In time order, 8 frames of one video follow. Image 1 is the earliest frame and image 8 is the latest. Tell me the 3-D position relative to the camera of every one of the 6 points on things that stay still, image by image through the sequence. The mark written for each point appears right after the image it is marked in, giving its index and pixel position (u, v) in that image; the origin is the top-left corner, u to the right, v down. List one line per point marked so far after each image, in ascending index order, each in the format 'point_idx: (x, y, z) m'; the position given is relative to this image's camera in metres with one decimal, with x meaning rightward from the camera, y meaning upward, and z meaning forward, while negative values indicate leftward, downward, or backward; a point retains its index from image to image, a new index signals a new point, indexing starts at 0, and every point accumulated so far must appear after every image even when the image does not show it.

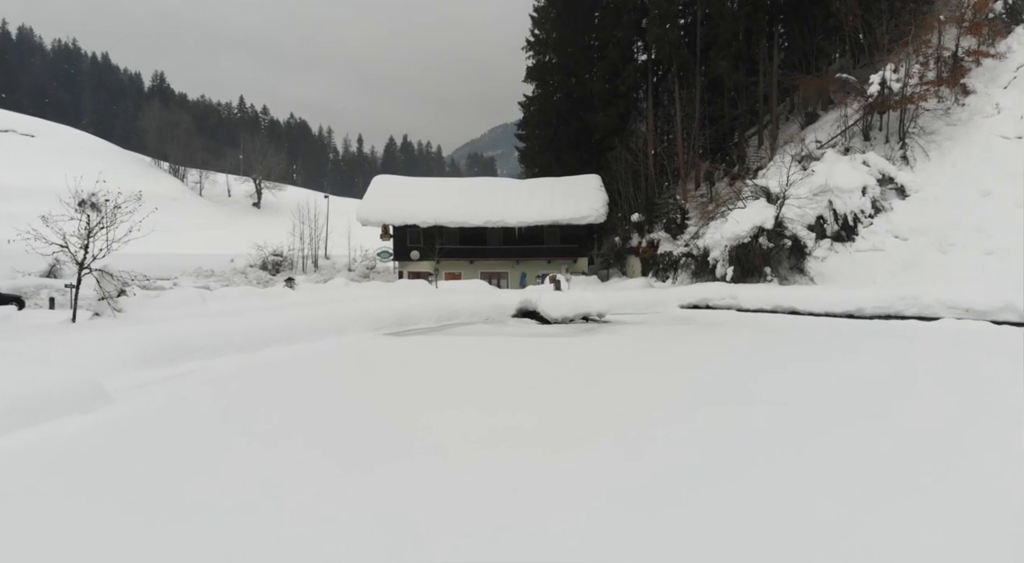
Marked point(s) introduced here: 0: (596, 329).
0: (+2.3, -1.3, +19.8) m
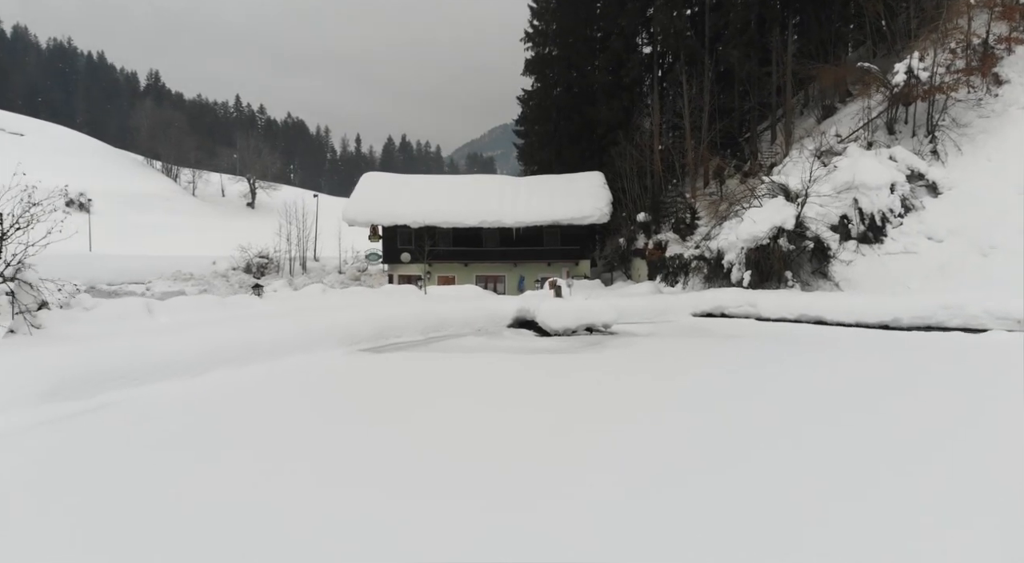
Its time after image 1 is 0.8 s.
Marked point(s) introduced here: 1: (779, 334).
0: (+2.2, -1.4, +17.7) m
1: (+7.0, -1.3, +18.9) m
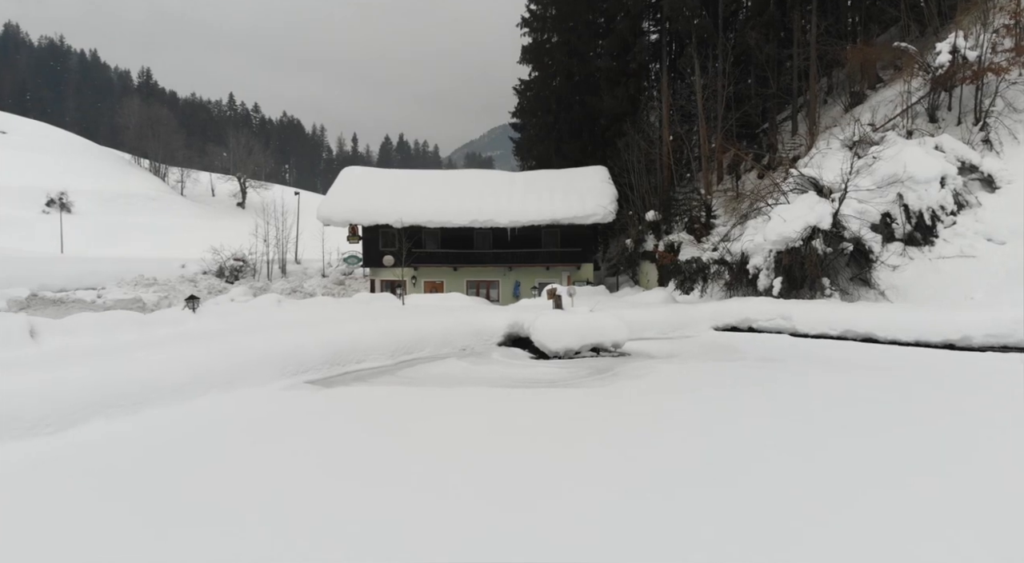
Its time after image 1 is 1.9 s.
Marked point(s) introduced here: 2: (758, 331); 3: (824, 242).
0: (+2.0, -1.7, +14.5) m
1: (+6.7, -1.6, +15.8) m
2: (+6.1, -1.2, +18.3) m
3: (+8.4, +1.1, +19.7) m
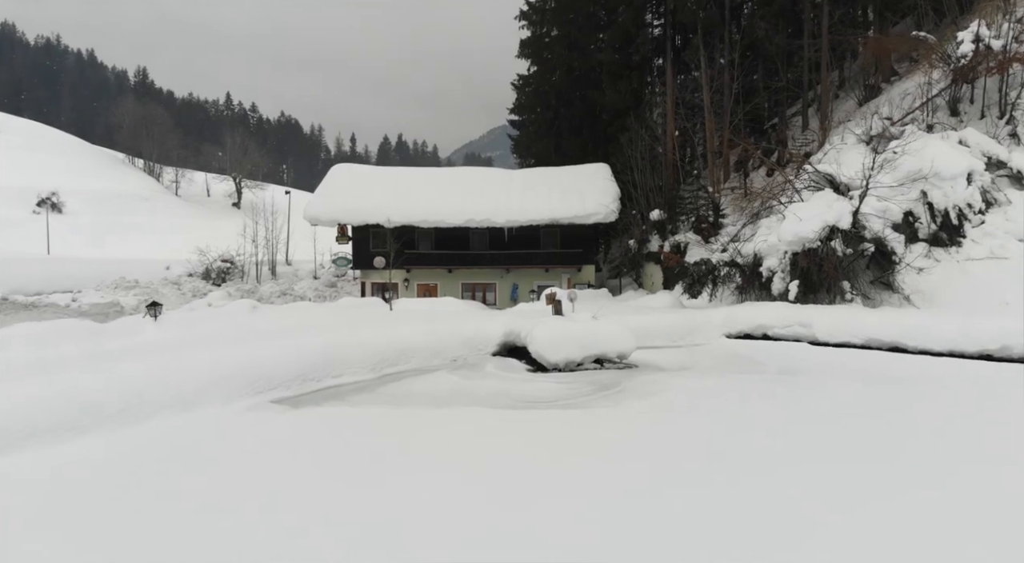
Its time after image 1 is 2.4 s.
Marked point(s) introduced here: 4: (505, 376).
0: (+1.9, -1.7, +13.2) m
1: (+6.7, -1.7, +14.4) m
2: (+6.1, -1.3, +16.9) m
3: (+8.3, +1.0, +18.4) m
4: (-0.1, -1.7, +13.3) m
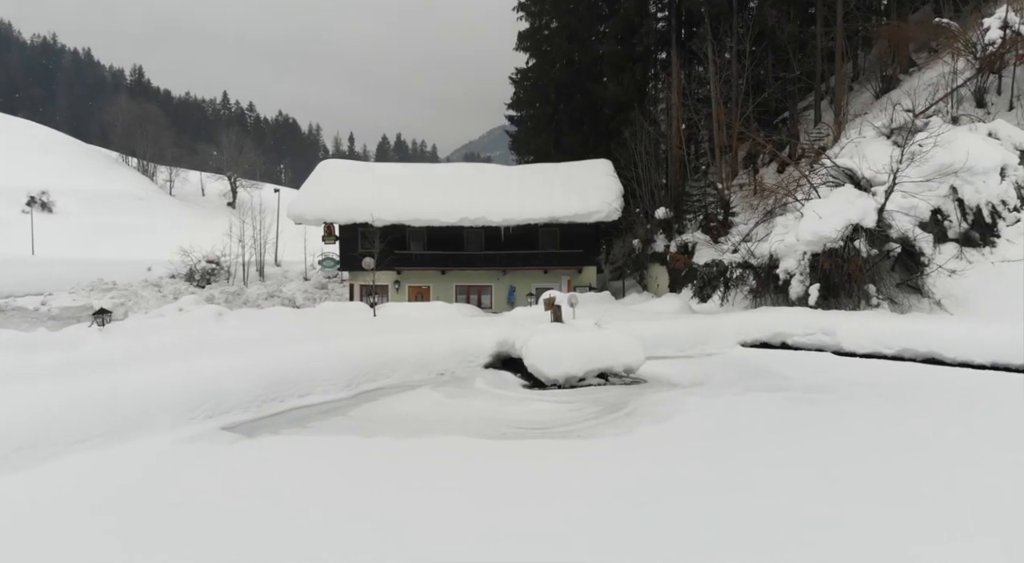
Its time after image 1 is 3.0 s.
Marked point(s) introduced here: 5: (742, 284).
0: (+1.8, -1.8, +11.7) m
1: (+6.6, -1.7, +13.0) m
2: (+5.9, -1.4, +15.4) m
3: (+8.2, +0.9, +16.9) m
4: (-0.2, -1.8, +11.8) m
5: (+6.0, -0.1, +19.3) m
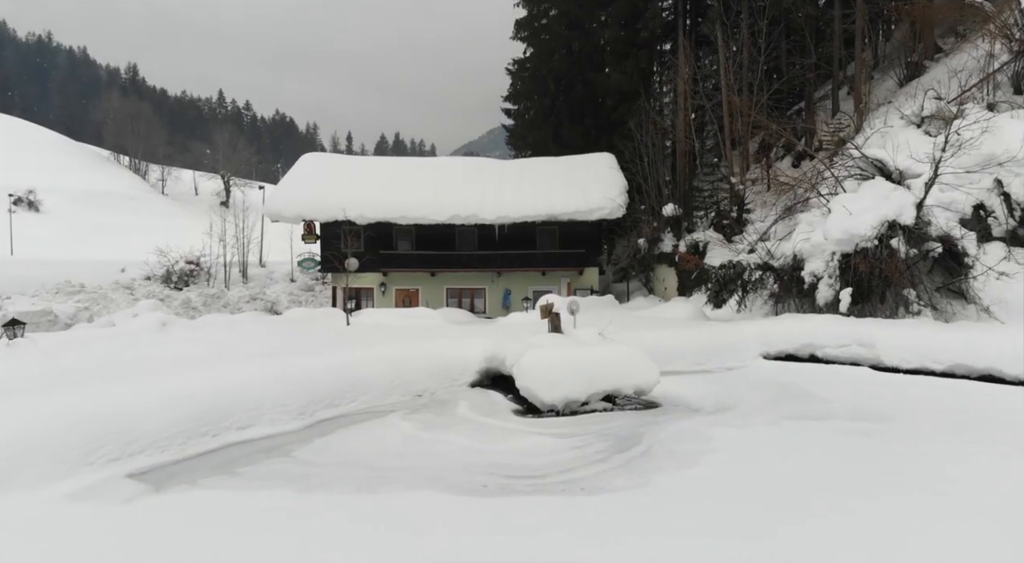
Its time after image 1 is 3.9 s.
0: (+1.7, -1.9, +9.8) m
1: (+6.4, -1.8, +11.1) m
2: (+5.8, -1.5, +13.5) m
3: (+8.1, +0.8, +15.0) m
4: (-0.4, -1.9, +9.9) m
5: (+5.9, -0.1, +17.4) m
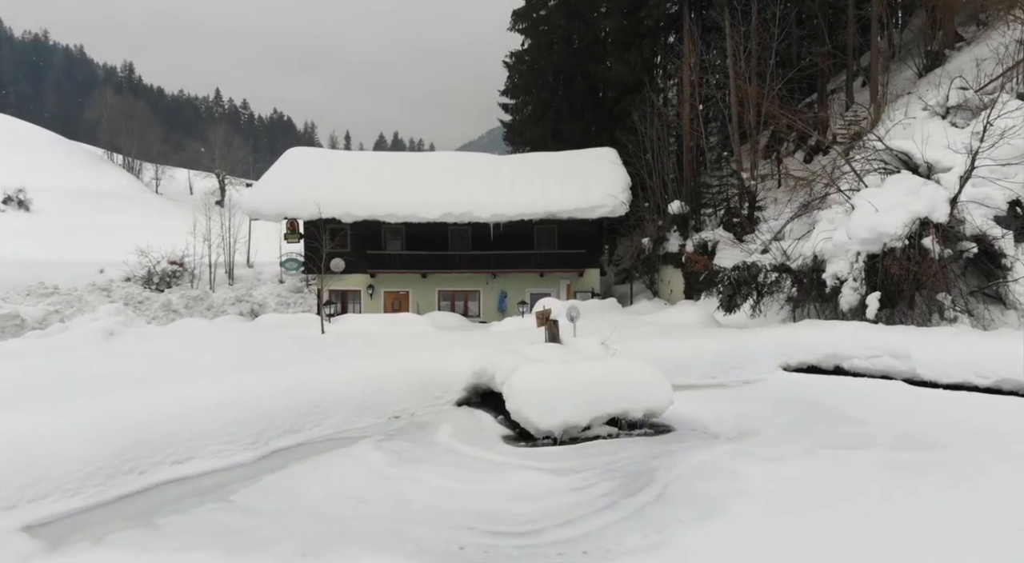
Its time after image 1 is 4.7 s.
0: (+1.6, -2.0, +8.4) m
1: (+6.3, -1.9, +9.7) m
2: (+5.7, -1.5, +12.2) m
3: (+7.9, +0.8, +13.6) m
4: (-0.5, -1.9, +8.5) m
5: (+5.8, -0.2, +16.0) m
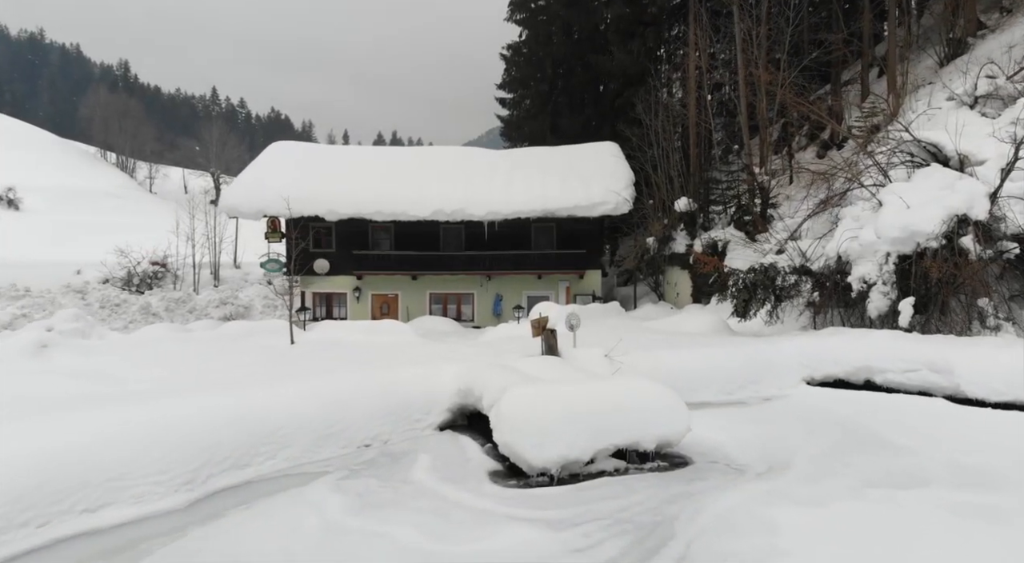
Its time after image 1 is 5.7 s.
0: (+1.4, -2.0, +7.1) m
1: (+6.2, -1.9, +8.4) m
2: (+5.6, -1.6, +10.8) m
3: (+7.8, +0.7, +12.3) m
4: (-0.6, -2.0, +7.2) m
5: (+5.7, -0.3, +14.7) m
